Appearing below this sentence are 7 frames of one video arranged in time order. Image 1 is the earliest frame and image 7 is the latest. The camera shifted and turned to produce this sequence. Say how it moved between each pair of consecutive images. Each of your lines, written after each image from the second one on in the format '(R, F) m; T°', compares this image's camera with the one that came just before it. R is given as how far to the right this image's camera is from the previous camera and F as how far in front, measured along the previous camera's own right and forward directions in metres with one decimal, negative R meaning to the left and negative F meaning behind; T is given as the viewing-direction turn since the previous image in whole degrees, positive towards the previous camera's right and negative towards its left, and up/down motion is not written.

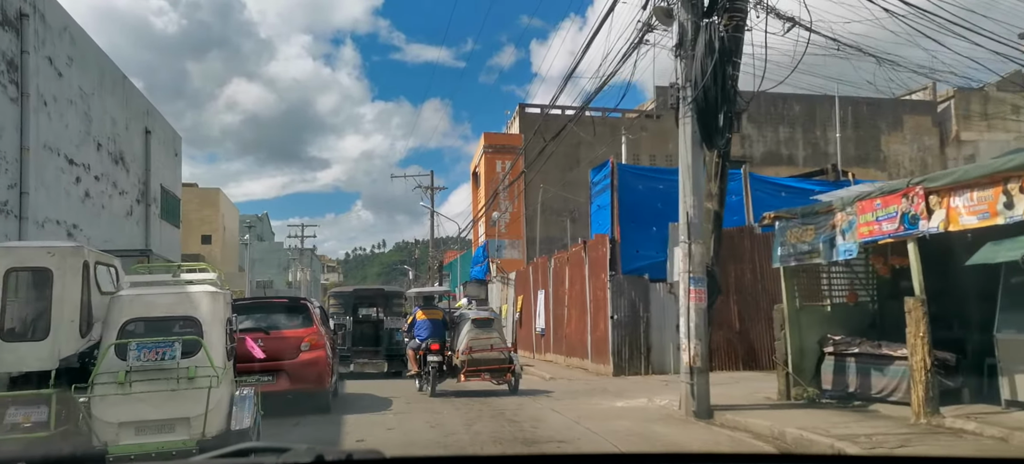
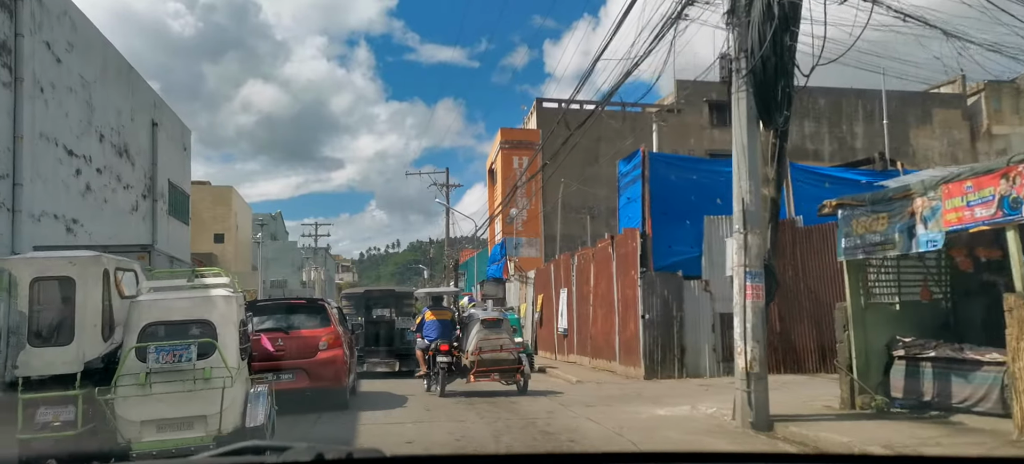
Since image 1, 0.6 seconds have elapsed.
(-0.2, +1.0) m; -1°
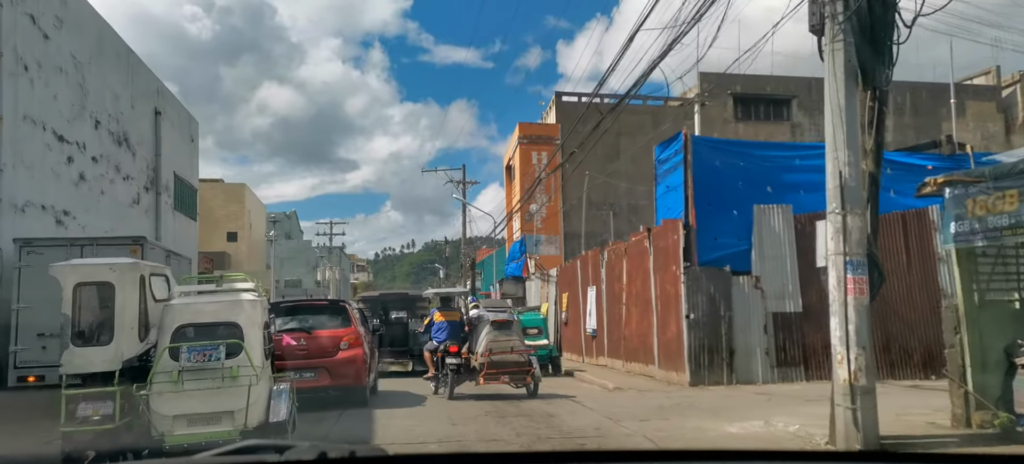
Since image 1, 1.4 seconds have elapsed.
(-0.3, +1.4) m; -1°
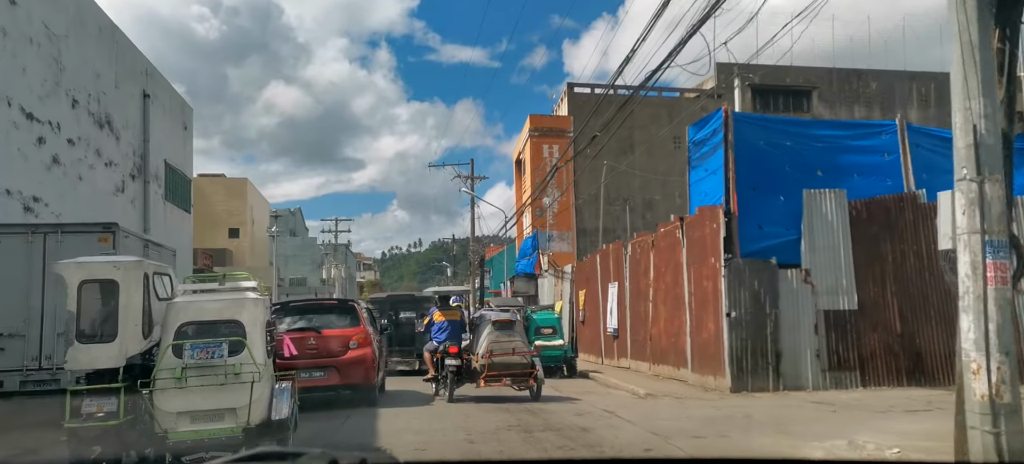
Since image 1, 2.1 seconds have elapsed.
(-0.2, +1.5) m; 0°
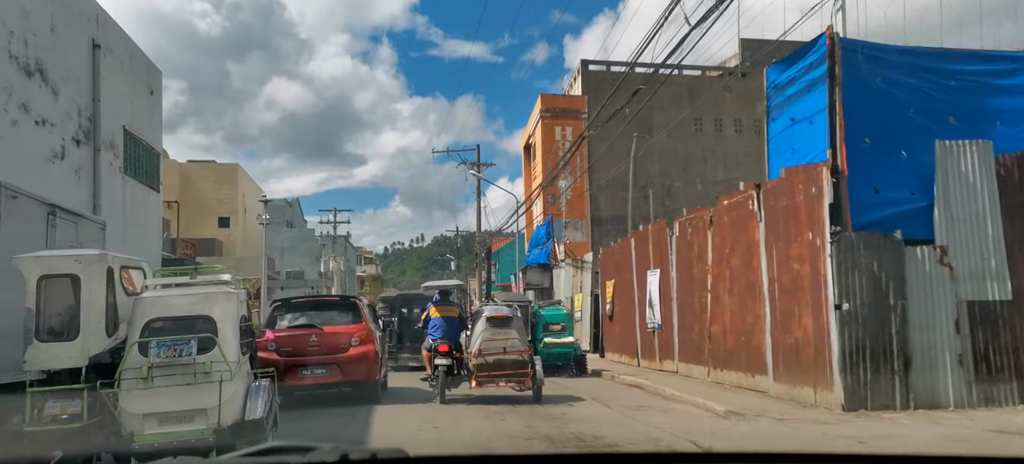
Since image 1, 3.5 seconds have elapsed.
(-0.4, +3.1) m; 0°
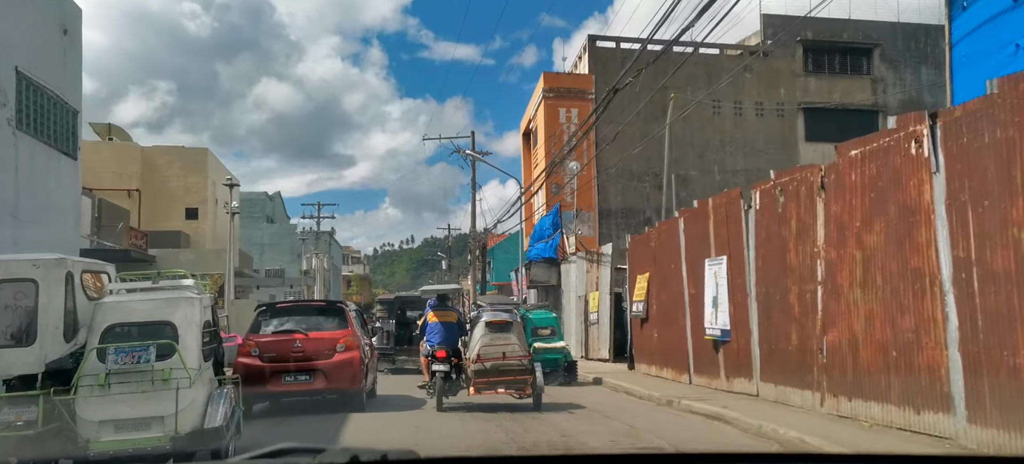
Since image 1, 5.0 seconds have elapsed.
(-0.4, +4.2) m; +1°
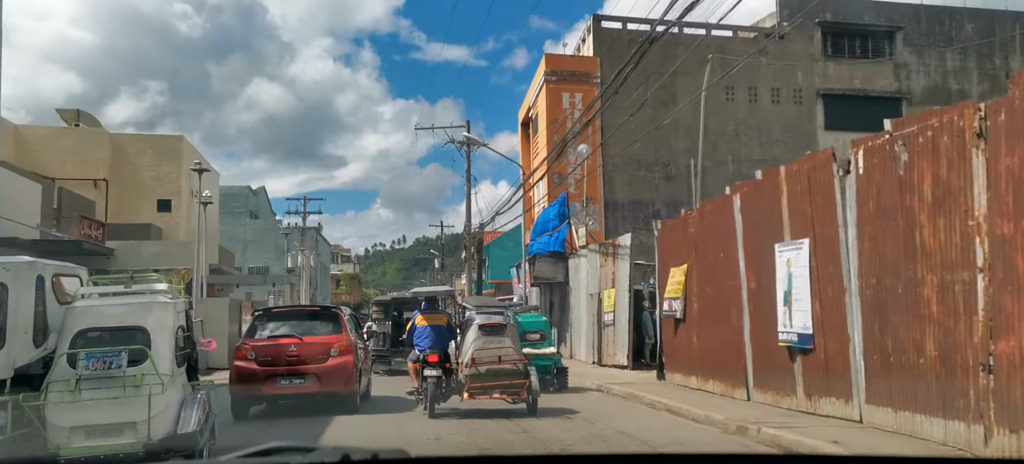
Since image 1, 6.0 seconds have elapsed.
(-0.3, +2.9) m; +1°
